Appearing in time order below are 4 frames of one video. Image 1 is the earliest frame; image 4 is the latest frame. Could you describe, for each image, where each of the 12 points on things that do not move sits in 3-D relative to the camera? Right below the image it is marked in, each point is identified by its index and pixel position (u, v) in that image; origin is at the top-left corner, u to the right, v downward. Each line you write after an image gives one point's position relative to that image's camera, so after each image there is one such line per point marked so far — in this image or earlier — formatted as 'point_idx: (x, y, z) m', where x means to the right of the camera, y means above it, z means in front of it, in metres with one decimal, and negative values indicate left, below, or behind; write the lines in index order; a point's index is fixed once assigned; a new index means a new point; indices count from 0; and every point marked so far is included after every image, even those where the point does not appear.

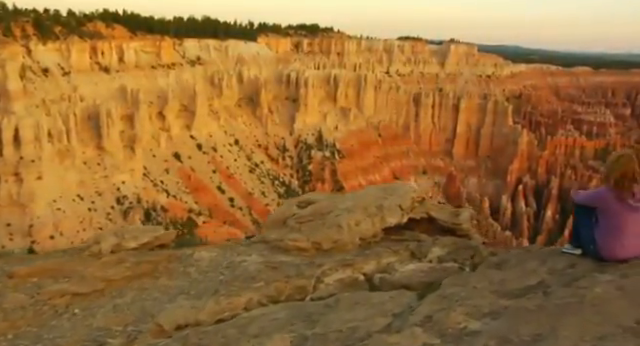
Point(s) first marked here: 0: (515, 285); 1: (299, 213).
0: (+1.4, -0.8, +3.8) m
1: (-0.3, -0.5, +6.1) m
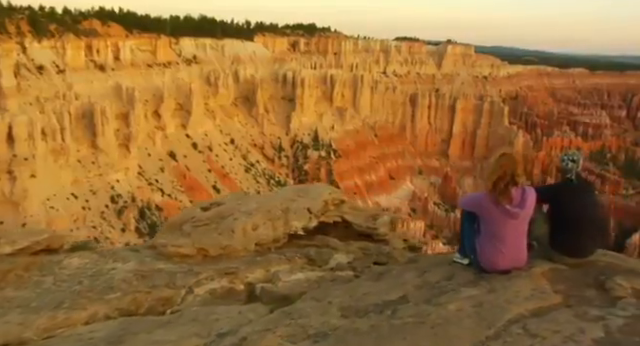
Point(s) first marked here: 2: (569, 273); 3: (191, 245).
0: (+0.3, -0.8, +3.4) m
1: (-1.4, -0.5, +5.7) m
2: (+1.9, -0.8, +3.8) m
3: (-1.3, -0.7, +5.0) m
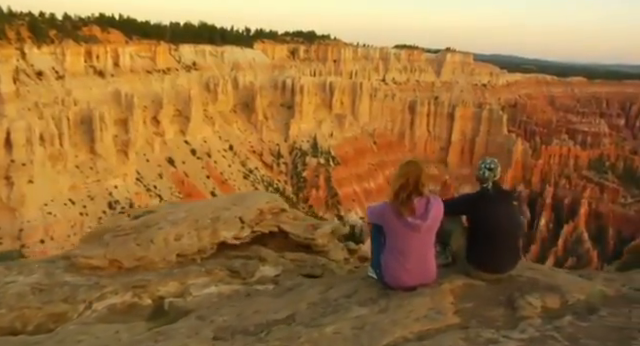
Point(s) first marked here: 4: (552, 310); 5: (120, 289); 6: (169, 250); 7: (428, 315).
0: (-0.4, -0.9, +3.1) m
1: (-2.1, -0.6, +5.5) m
2: (+1.1, -0.8, +3.6) m
3: (-2.0, -0.8, +4.8) m
4: (+1.5, -0.9, +3.3) m
5: (-1.7, -1.0, +4.3) m
6: (-1.5, -0.8, +5.0) m
7: (+0.6, -0.8, +3.0) m
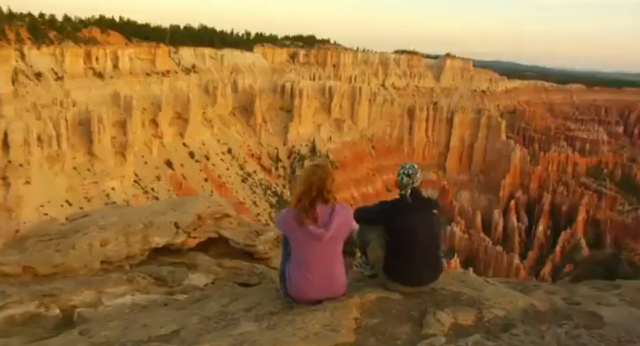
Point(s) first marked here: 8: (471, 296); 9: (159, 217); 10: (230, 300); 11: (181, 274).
0: (-1.0, -0.9, +2.9) m
1: (-2.8, -0.6, +5.2) m
2: (+0.5, -0.9, +3.3) m
3: (-2.7, -0.8, +4.5) m
4: (+0.9, -0.9, +3.1) m
5: (-2.3, -1.0, +4.1) m
6: (-2.1, -0.8, +4.8) m
7: (0.0, -0.9, +2.8) m
8: (+1.0, -0.9, +3.5) m
9: (-1.7, -0.4, +5.4) m
10: (-0.6, -0.9, +3.5) m
11: (-1.3, -1.0, +4.9) m
